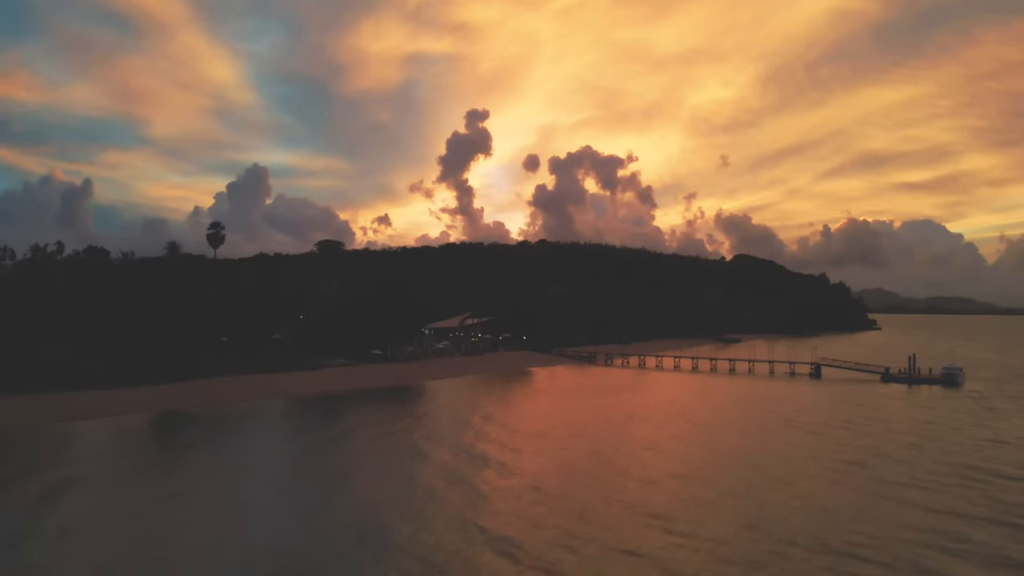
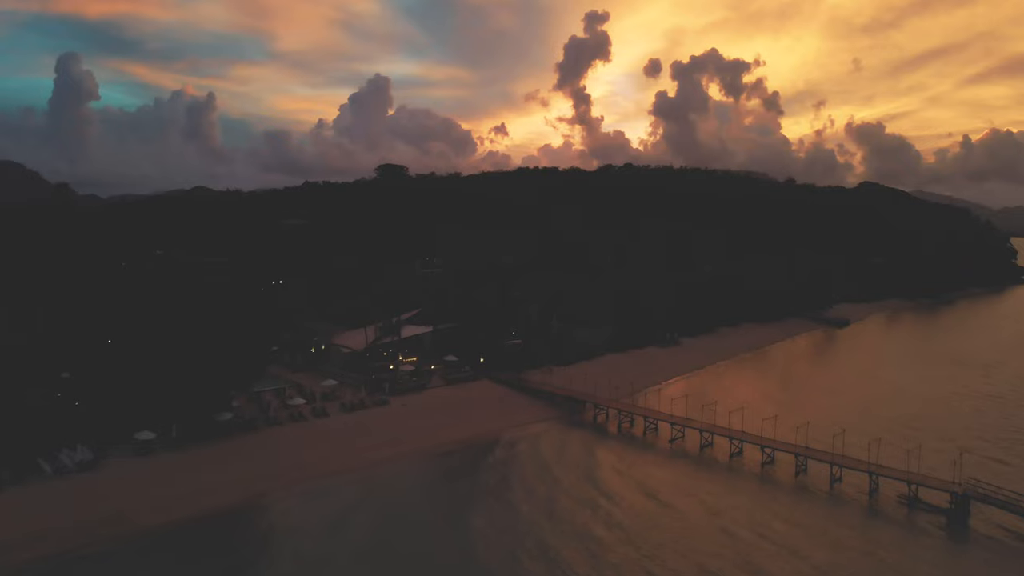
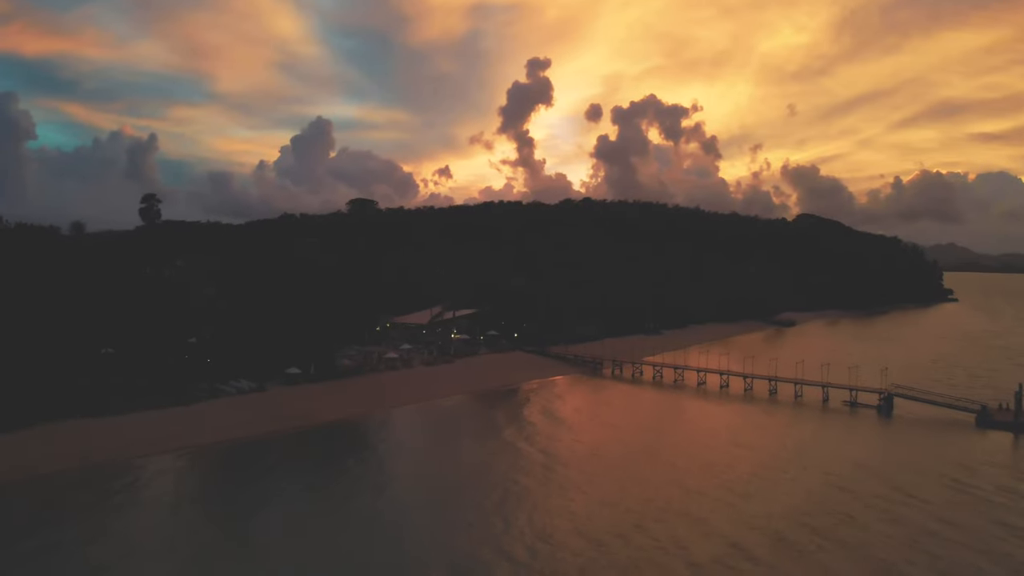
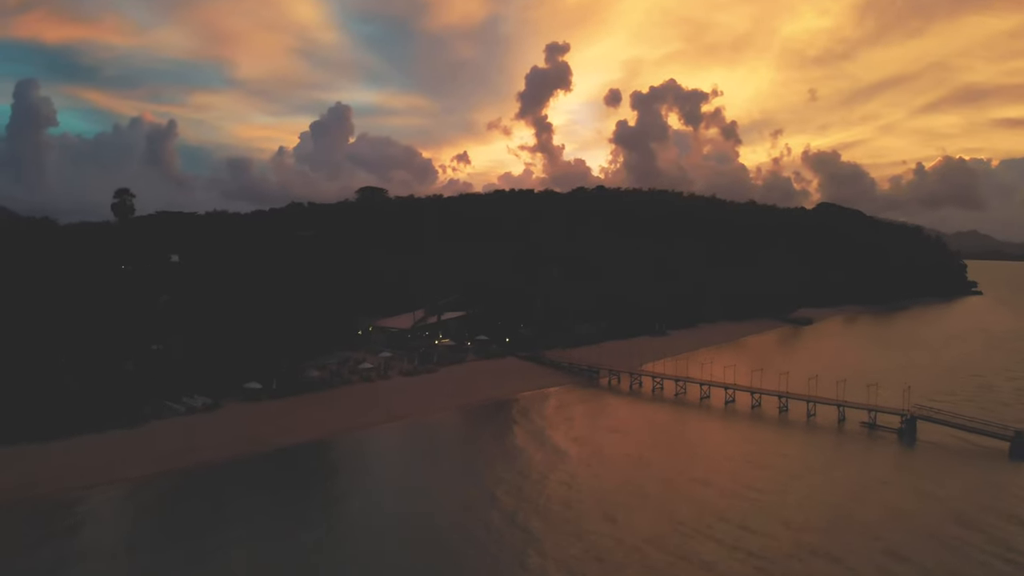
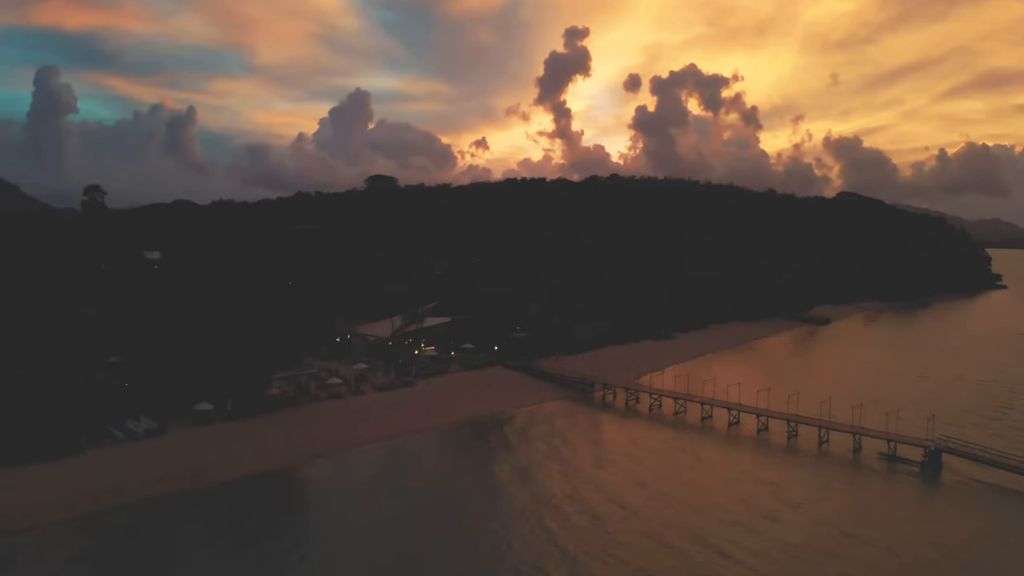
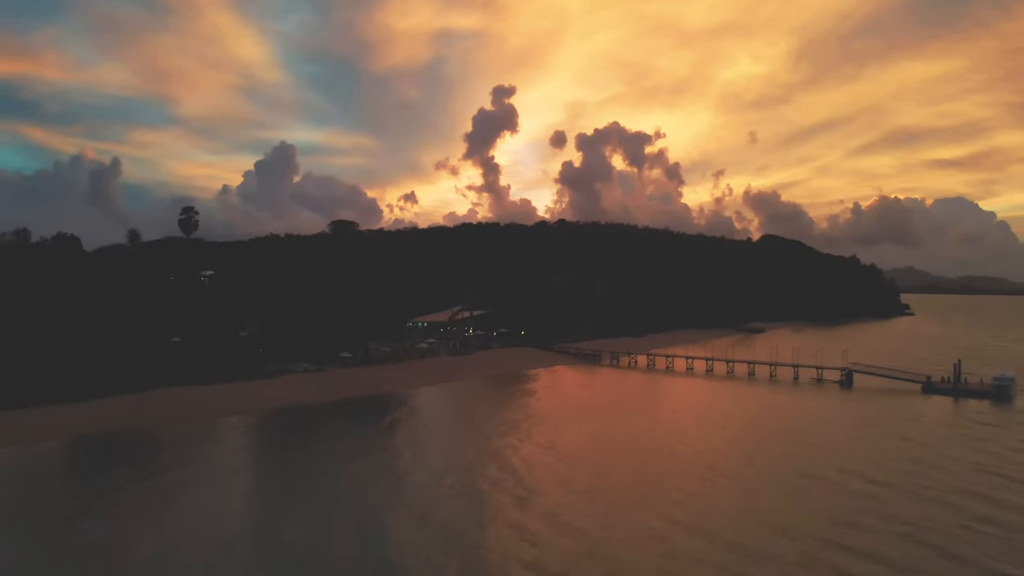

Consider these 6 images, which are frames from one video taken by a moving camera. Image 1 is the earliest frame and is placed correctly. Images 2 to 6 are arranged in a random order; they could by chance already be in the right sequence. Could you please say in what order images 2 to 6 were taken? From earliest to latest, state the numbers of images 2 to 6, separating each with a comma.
6, 3, 4, 5, 2
